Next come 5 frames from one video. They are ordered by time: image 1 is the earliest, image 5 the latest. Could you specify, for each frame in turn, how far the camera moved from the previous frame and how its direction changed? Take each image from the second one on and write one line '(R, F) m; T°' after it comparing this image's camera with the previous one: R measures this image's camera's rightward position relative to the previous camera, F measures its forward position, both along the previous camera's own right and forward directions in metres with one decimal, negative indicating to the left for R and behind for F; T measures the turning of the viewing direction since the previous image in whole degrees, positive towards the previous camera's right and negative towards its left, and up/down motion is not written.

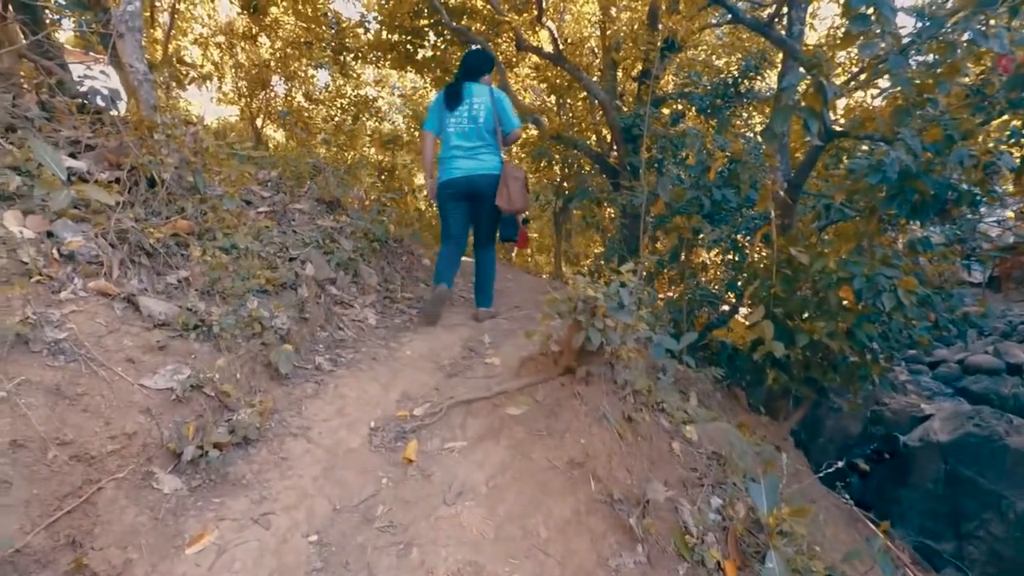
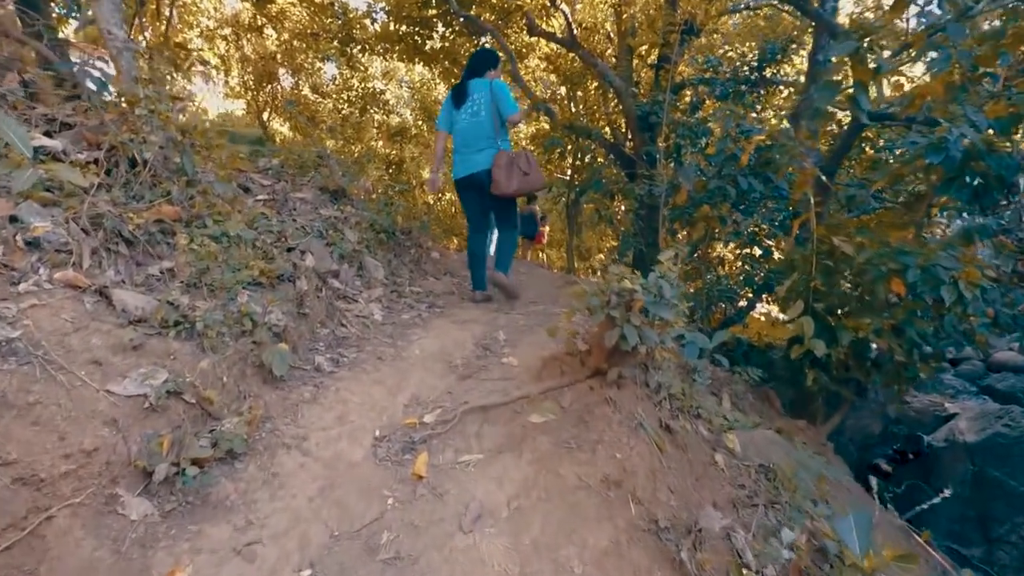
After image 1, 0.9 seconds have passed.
(-0.1, +0.4) m; -1°
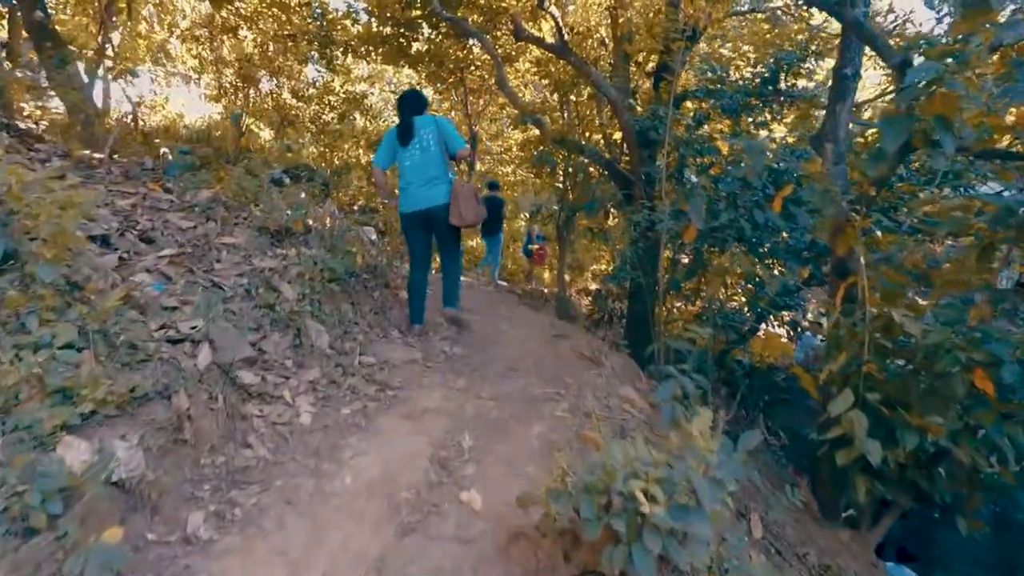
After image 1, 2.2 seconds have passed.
(+0.2, +1.0) m; +1°
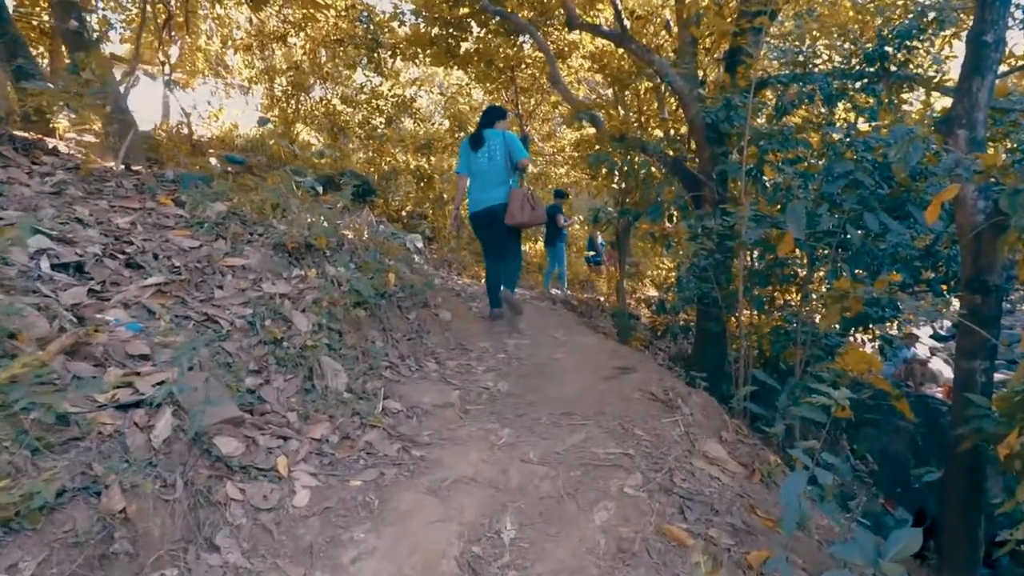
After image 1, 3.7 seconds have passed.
(0.0, +0.9) m; -5°
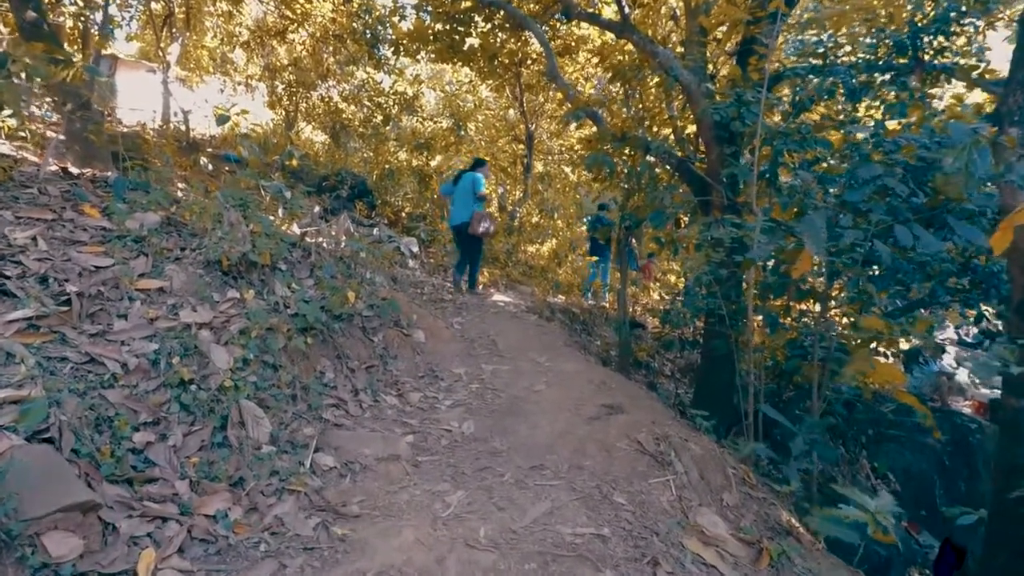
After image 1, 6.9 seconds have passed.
(+0.3, +0.7) m; -1°
